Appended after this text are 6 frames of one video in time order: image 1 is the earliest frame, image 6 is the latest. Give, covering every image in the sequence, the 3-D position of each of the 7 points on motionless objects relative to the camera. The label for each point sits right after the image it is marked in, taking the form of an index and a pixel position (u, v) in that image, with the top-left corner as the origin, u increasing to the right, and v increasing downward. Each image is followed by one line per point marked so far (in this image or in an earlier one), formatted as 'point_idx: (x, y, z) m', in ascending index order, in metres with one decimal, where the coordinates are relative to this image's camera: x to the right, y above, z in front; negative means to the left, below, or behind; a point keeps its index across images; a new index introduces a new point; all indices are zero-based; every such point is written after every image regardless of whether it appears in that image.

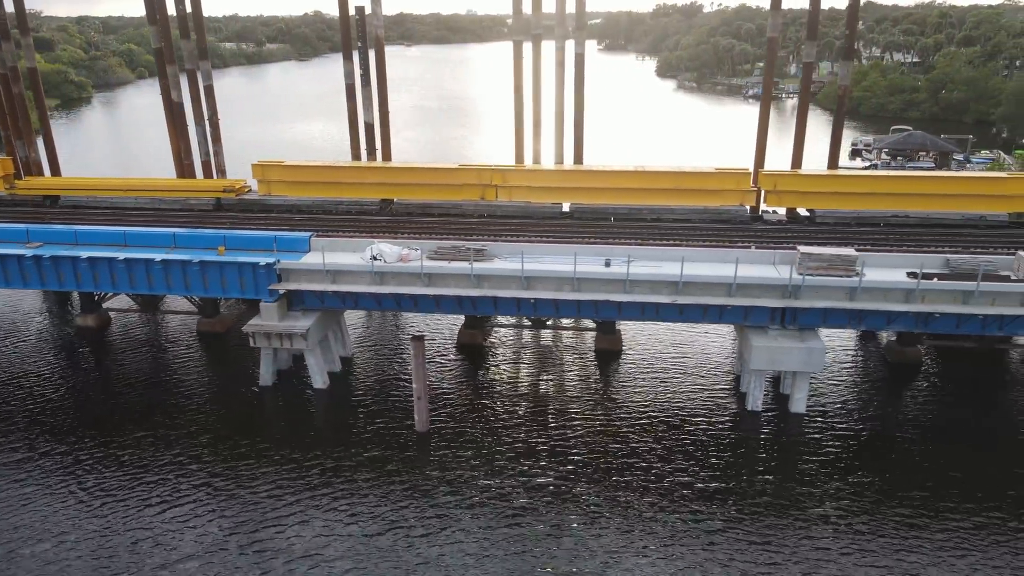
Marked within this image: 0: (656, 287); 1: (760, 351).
0: (+3.8, 0.0, +19.5) m
1: (+6.5, -1.7, +19.4) m
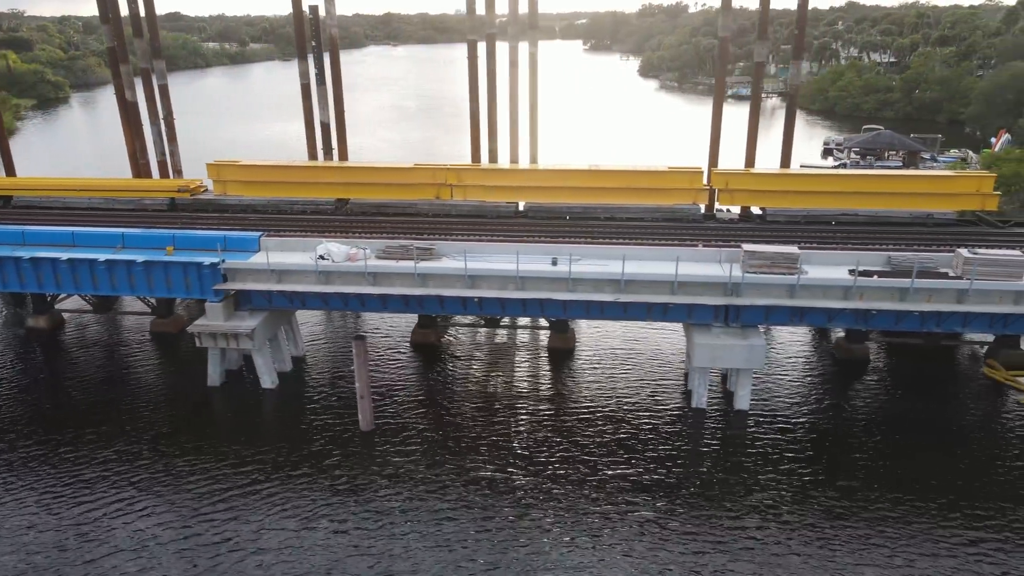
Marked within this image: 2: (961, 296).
0: (+2.3, +0.1, +19.5) m
1: (+5.0, -1.6, +19.5) m
2: (+11.1, -0.2, +18.5) m
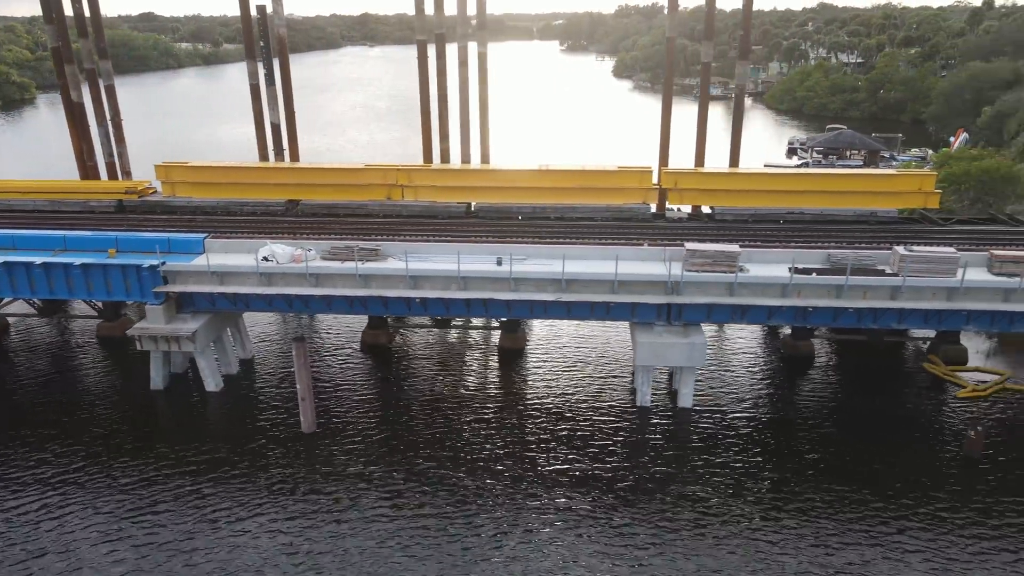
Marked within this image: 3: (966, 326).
0: (+0.8, +0.1, +19.6) m
1: (+3.5, -1.6, +19.6) m
2: (+9.7, -0.1, +18.8) m
3: (+11.6, -1.0, +19.0) m
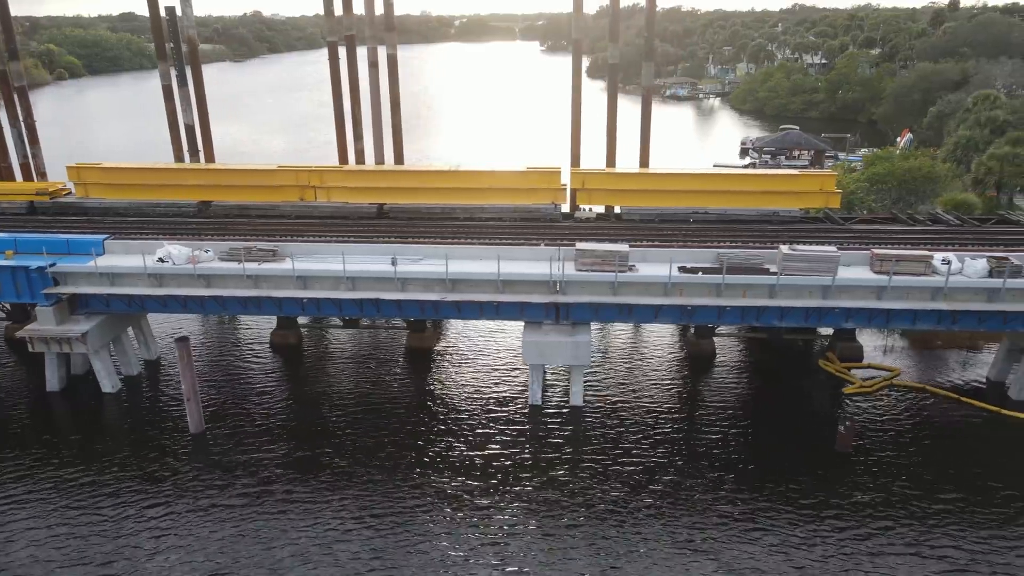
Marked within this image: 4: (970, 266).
0: (-2.2, +0.1, +19.8) m
1: (+0.5, -1.6, +19.9) m
2: (+6.7, -0.1, +19.1) m
3: (+8.6, -0.9, +19.3) m
4: (+11.8, +0.6, +19.0) m
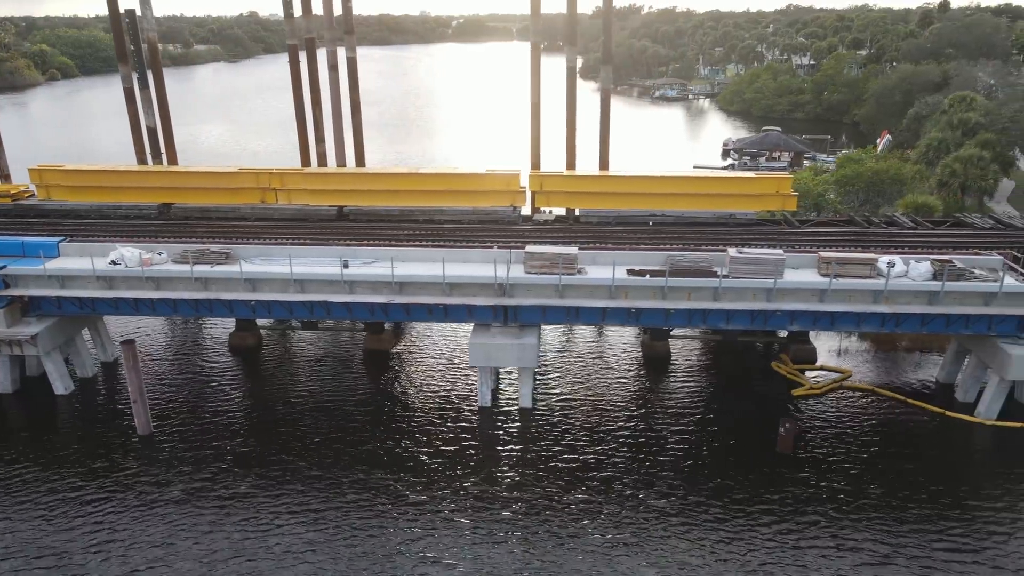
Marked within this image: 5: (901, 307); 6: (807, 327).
0: (-3.6, 0.0, +19.9) m
1: (-0.9, -1.6, +19.9) m
2: (+5.3, -0.2, +19.2) m
3: (+7.2, -1.0, +19.4) m
4: (+10.4, +0.5, +19.1) m
5: (+9.7, -0.5, +18.6) m
6: (+7.7, -1.0, +19.4) m
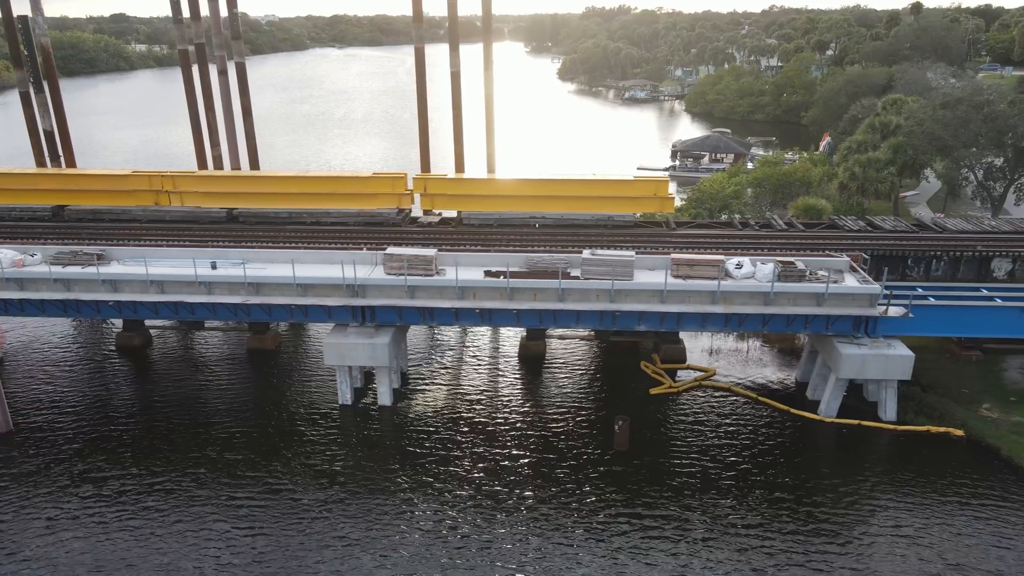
0: (-7.6, 0.0, +20.3) m
1: (-4.9, -1.7, +20.3) m
2: (+1.3, -0.2, +19.6) m
3: (+3.3, -1.0, +19.8) m
4: (+6.4, +0.5, +19.5) m
5: (+5.8, -0.5, +19.1) m
6: (+3.8, -1.1, +19.8) m
